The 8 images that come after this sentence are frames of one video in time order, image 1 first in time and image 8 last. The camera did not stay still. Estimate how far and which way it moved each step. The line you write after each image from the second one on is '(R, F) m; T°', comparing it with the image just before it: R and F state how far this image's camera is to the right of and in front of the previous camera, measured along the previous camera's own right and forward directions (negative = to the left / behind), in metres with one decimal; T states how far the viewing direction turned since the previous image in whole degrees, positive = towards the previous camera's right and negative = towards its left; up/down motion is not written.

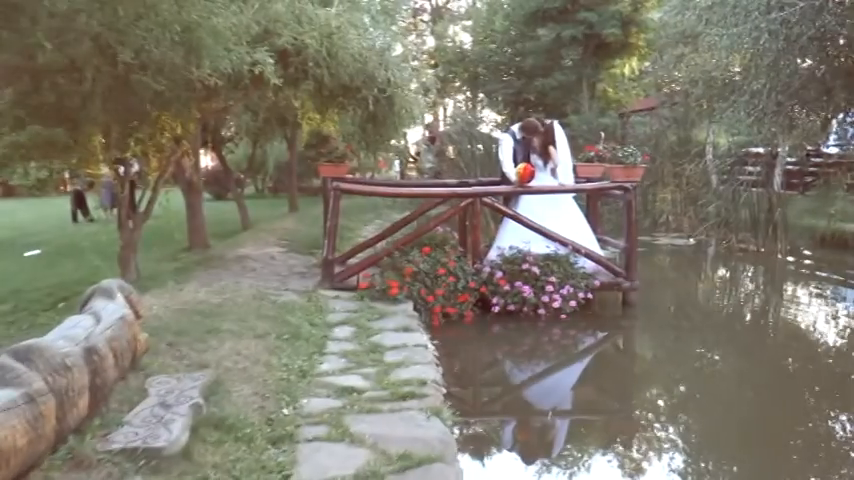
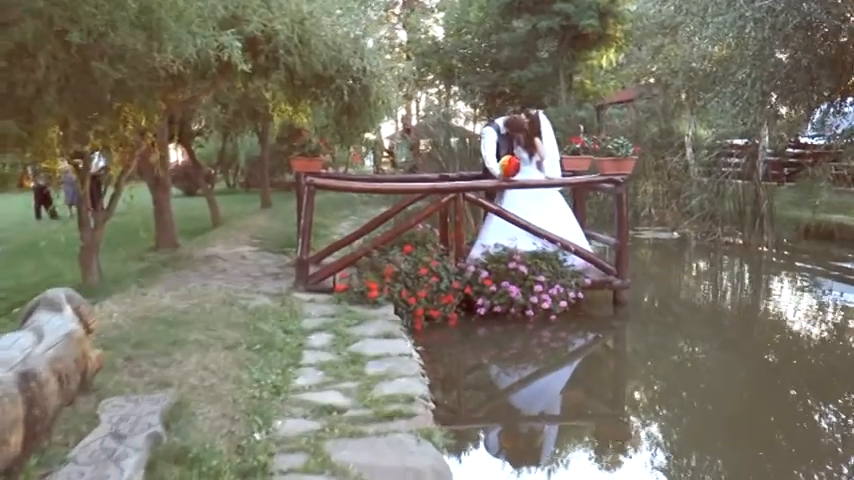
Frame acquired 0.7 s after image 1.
(0.0, +0.3) m; +2°
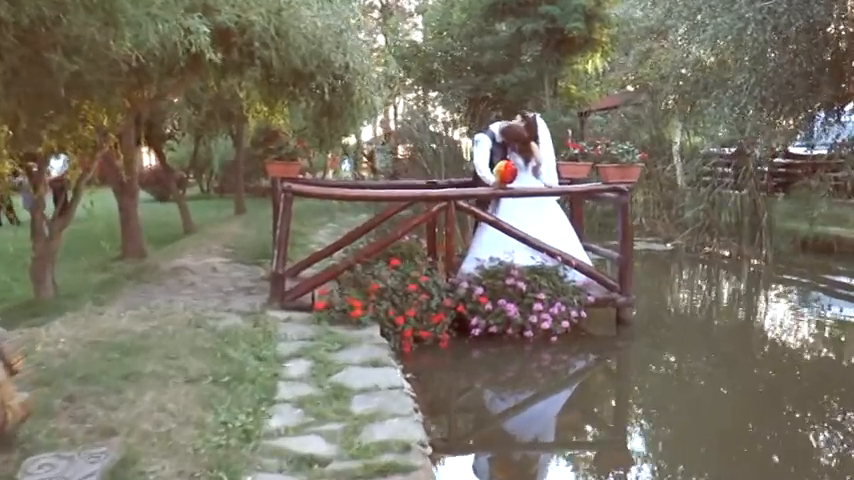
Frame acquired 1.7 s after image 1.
(-0.1, +0.5) m; +2°
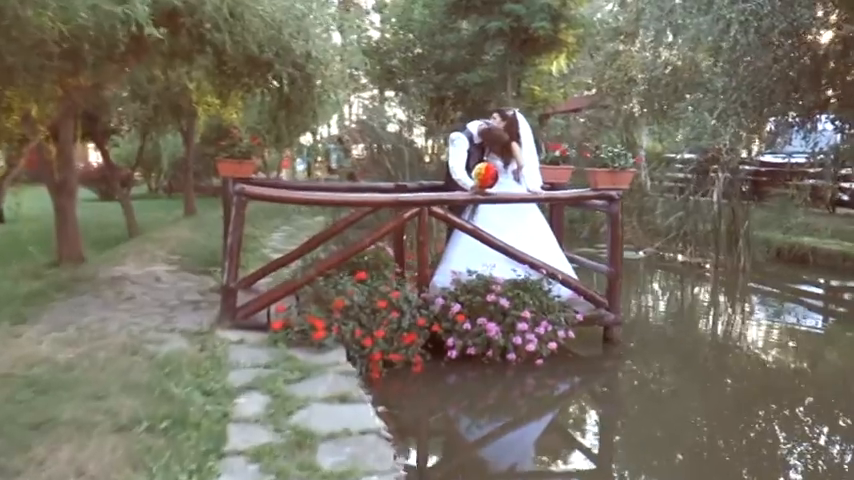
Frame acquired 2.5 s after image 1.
(-0.1, +0.5) m; +3°
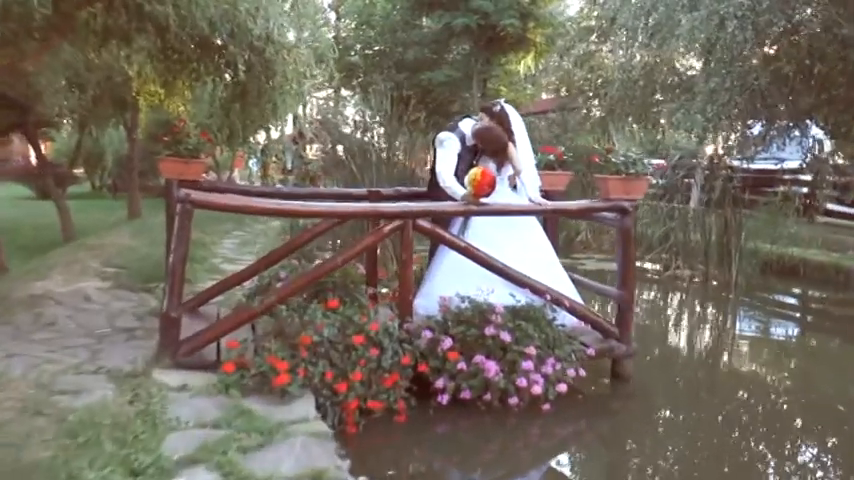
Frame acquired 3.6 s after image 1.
(-0.1, +0.7) m; +3°
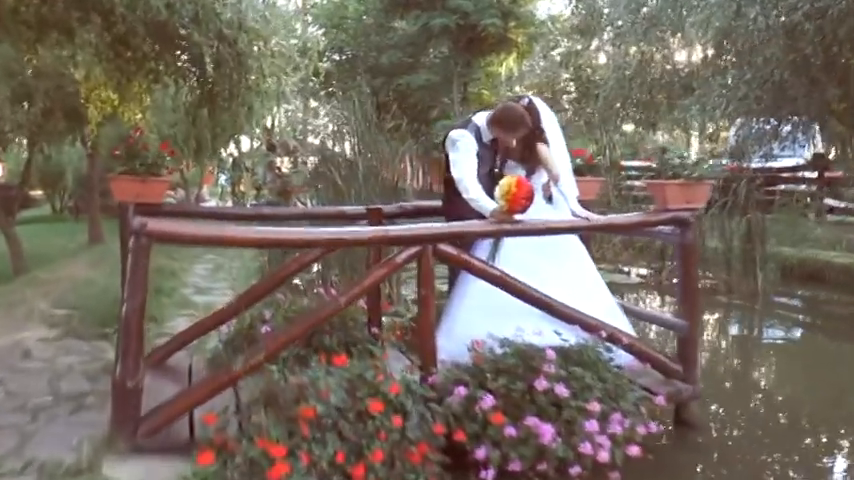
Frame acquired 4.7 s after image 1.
(-0.2, +0.7) m; +2°
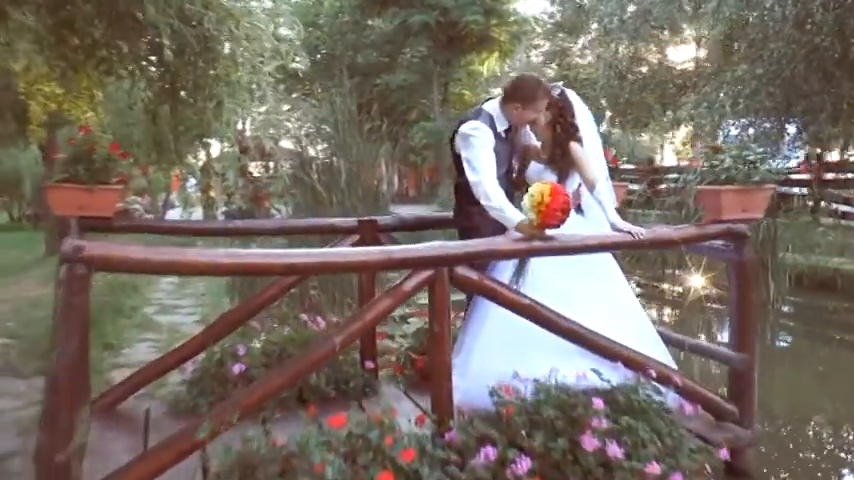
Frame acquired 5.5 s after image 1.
(-0.1, +0.5) m; +2°
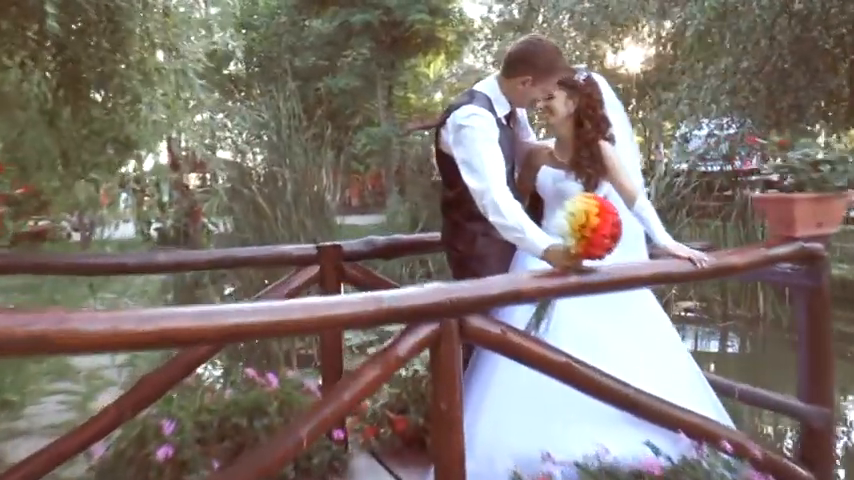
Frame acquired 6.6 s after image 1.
(-0.1, +0.7) m; +4°
